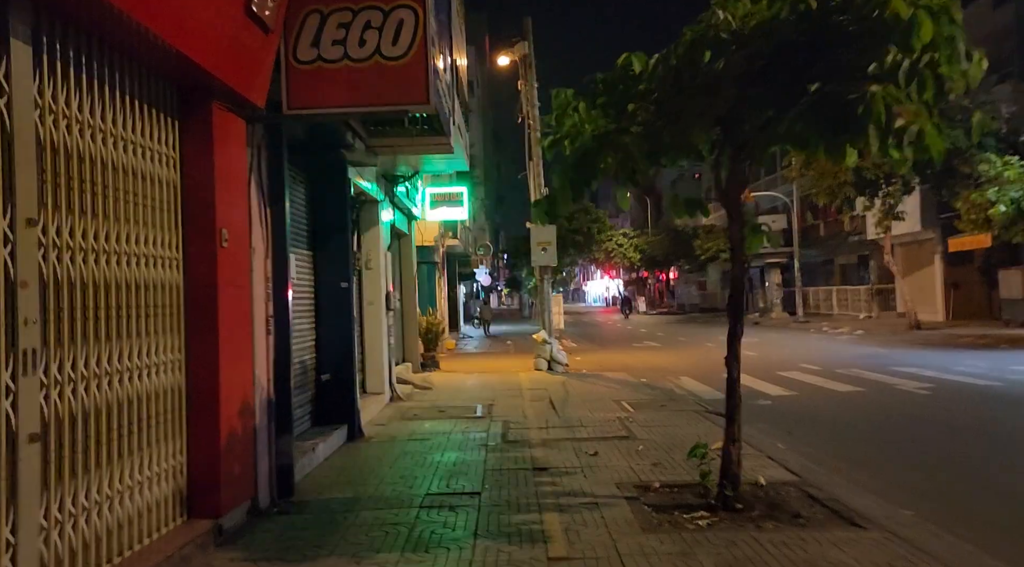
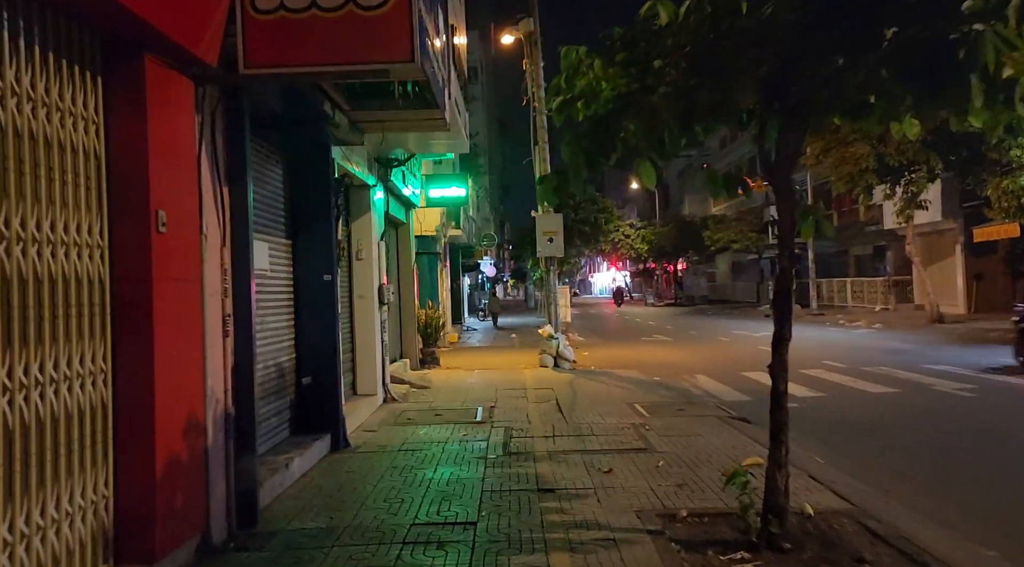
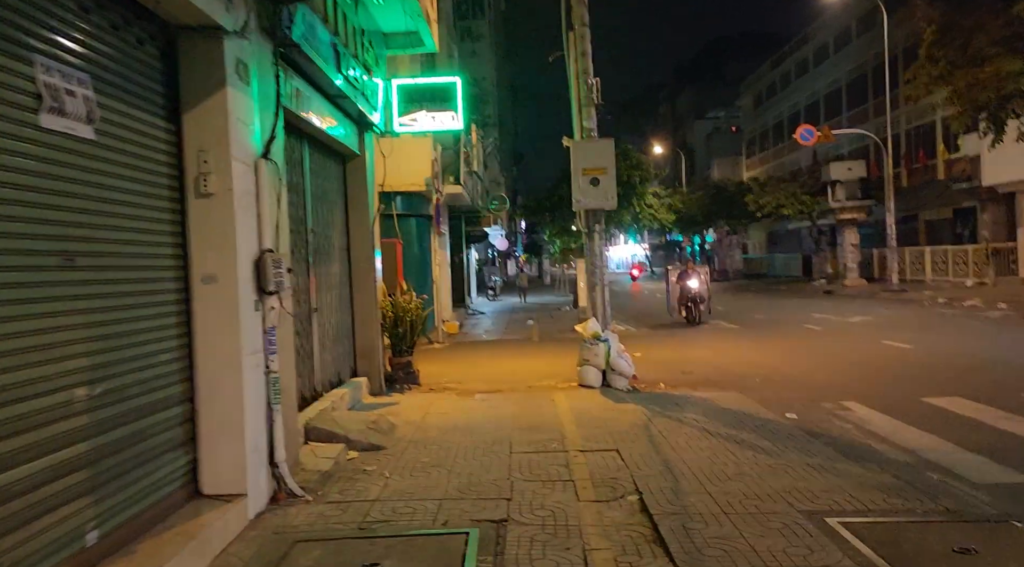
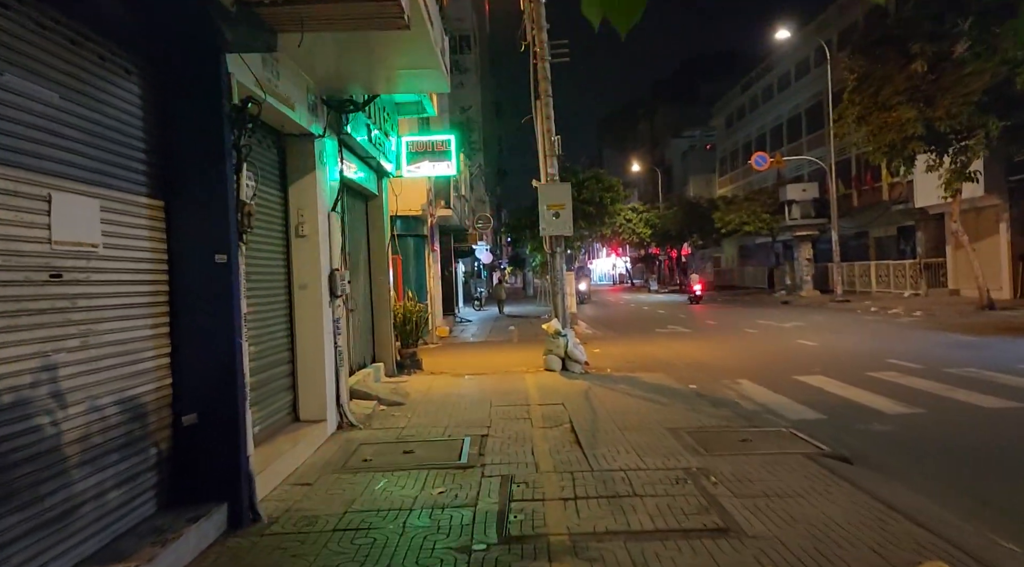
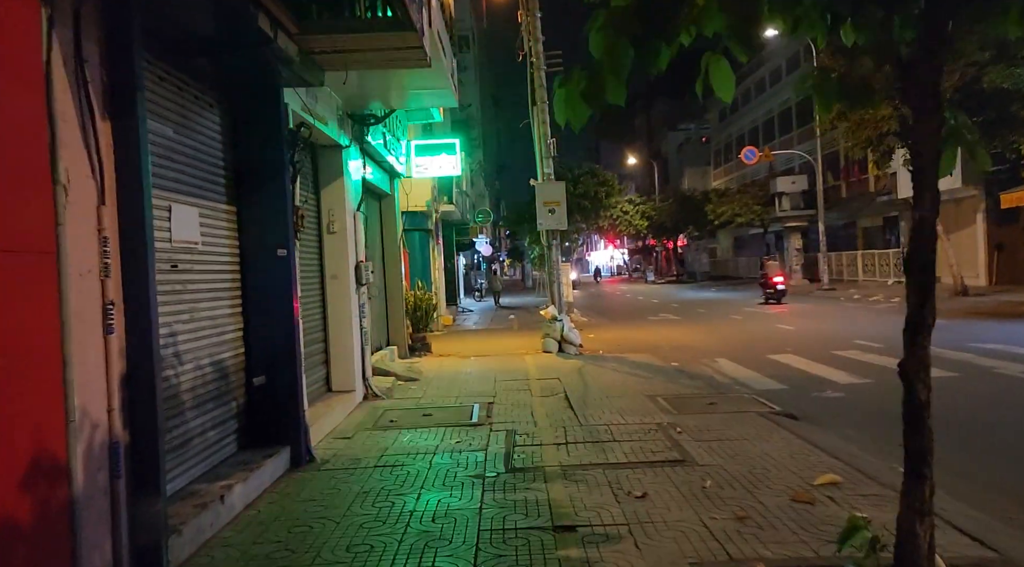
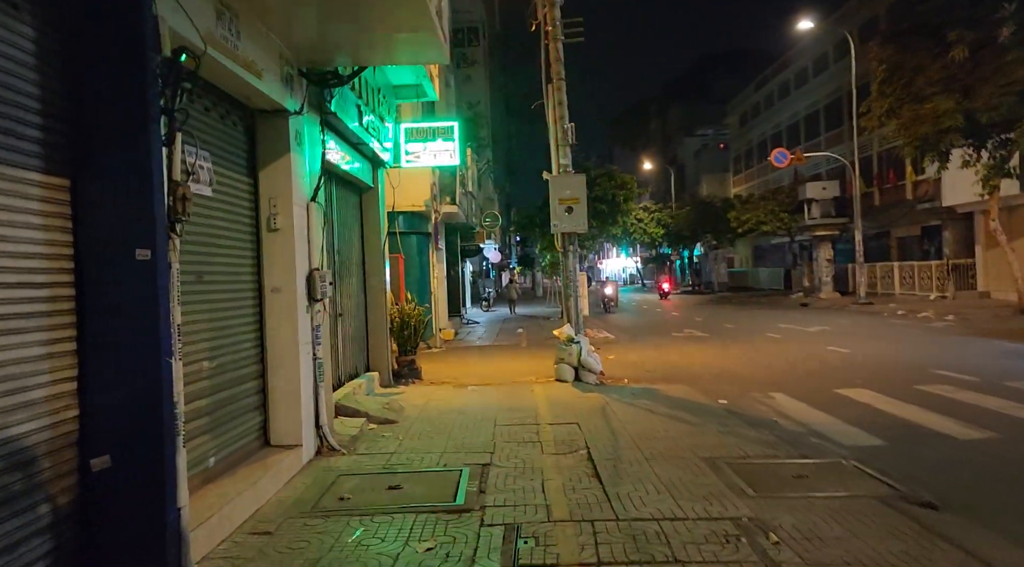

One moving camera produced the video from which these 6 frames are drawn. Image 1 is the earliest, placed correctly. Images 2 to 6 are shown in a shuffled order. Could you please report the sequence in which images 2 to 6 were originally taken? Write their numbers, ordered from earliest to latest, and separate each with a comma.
2, 5, 4, 6, 3
